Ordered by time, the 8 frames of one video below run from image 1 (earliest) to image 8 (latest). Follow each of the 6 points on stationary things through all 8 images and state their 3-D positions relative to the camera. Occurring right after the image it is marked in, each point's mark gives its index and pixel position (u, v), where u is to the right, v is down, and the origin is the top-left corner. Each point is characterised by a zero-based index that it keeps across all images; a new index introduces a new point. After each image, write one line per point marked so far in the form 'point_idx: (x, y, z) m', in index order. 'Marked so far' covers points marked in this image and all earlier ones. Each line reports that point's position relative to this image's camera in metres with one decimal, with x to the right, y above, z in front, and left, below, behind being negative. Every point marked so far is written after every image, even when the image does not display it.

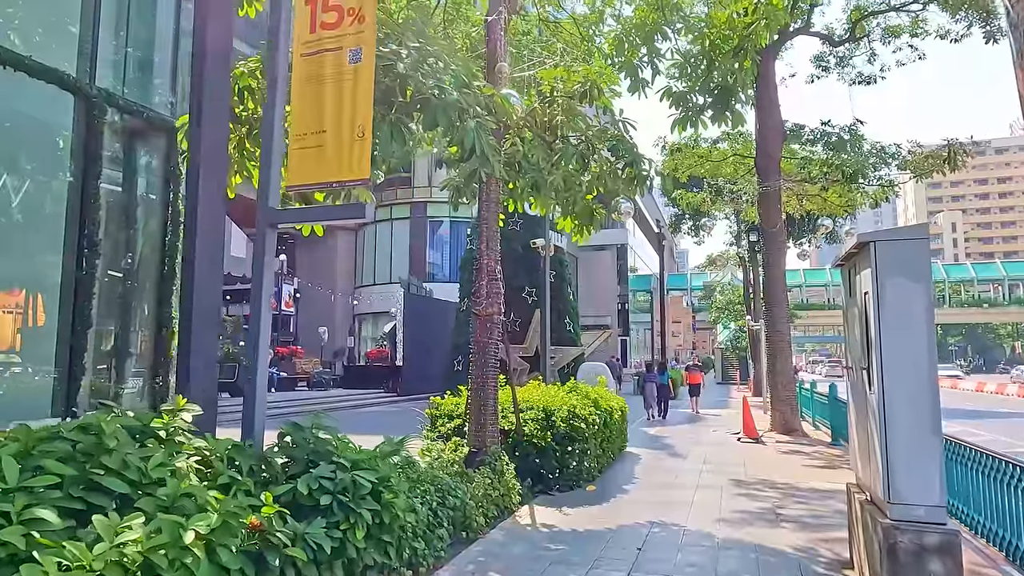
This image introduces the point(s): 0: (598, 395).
0: (+1.1, -1.4, +8.8) m
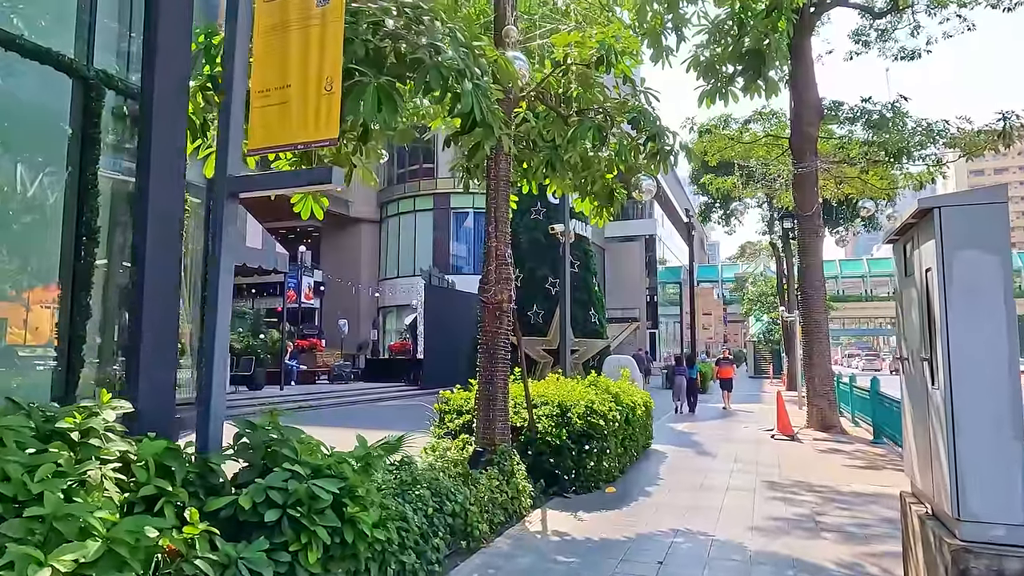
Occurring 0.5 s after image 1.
0: (+1.3, -1.3, +8.2) m
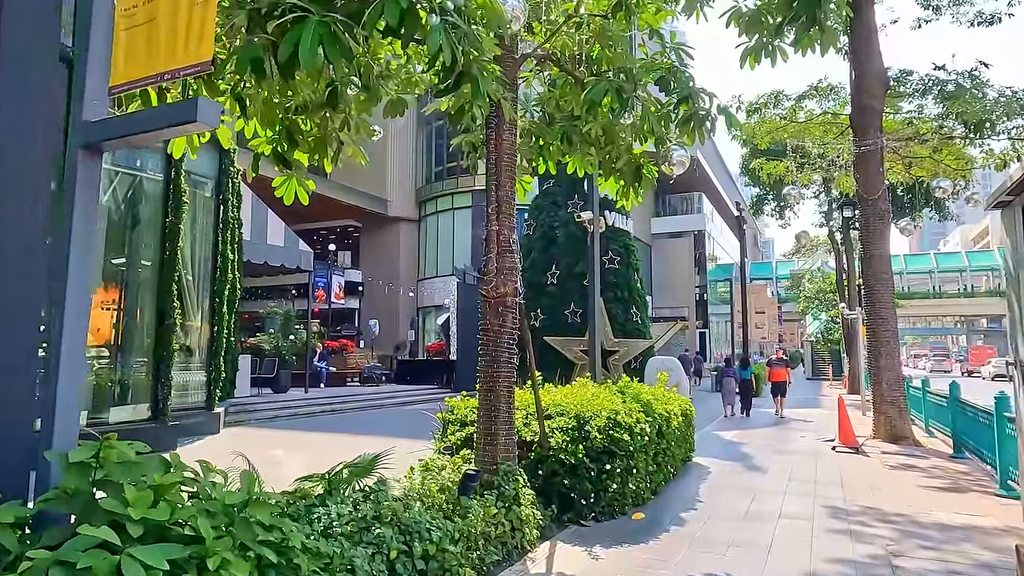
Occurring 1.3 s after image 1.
0: (+1.5, -1.2, +7.2) m
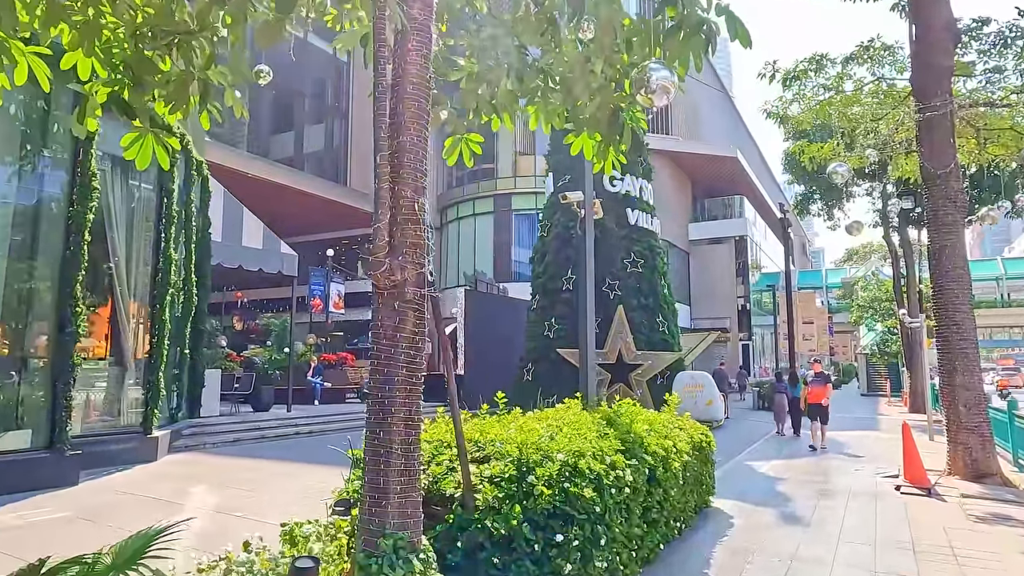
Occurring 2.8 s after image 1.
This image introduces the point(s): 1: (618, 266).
0: (+1.1, -1.1, +5.4) m
1: (+2.5, +0.5, +15.8) m
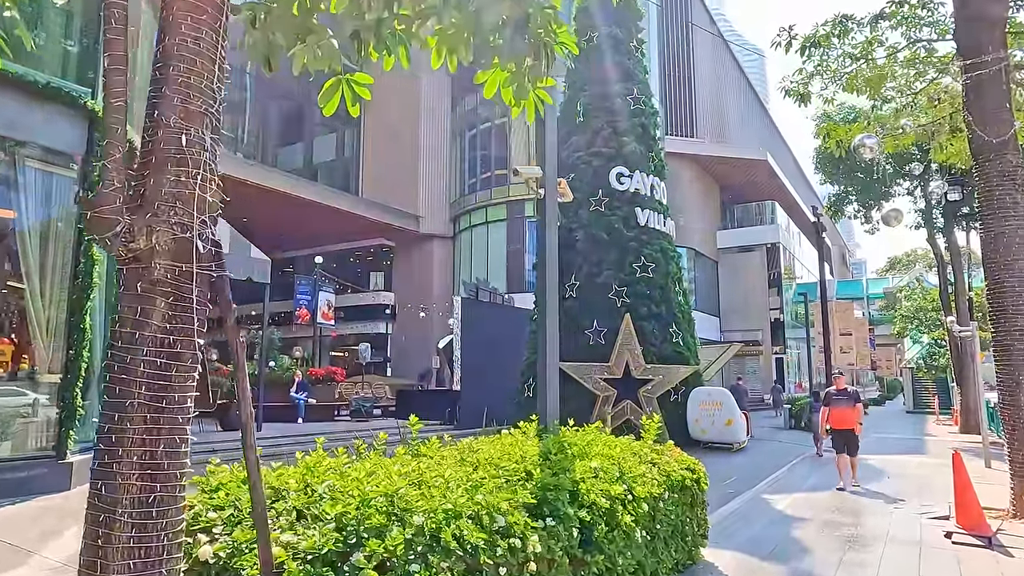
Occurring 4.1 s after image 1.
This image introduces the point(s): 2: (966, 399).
0: (+0.5, -1.1, +4.0) m
1: (+2.5, +0.4, +14.4) m
2: (+12.5, -3.1, +18.3) m
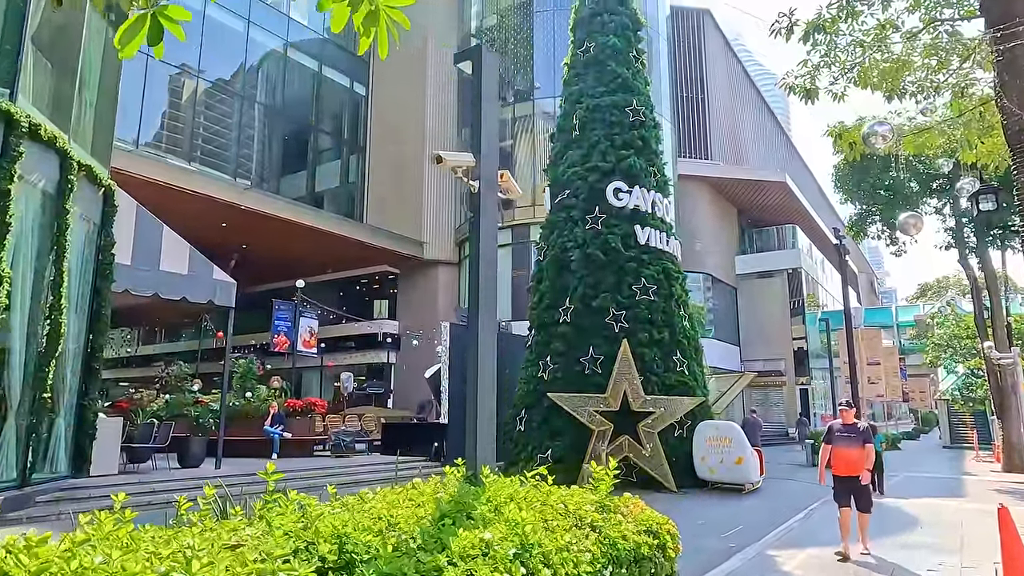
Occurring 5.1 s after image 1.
0: (0.0, -1.1, +2.9) m
1: (+2.3, -0.1, +13.3) m
2: (+12.4, -3.7, +16.6) m
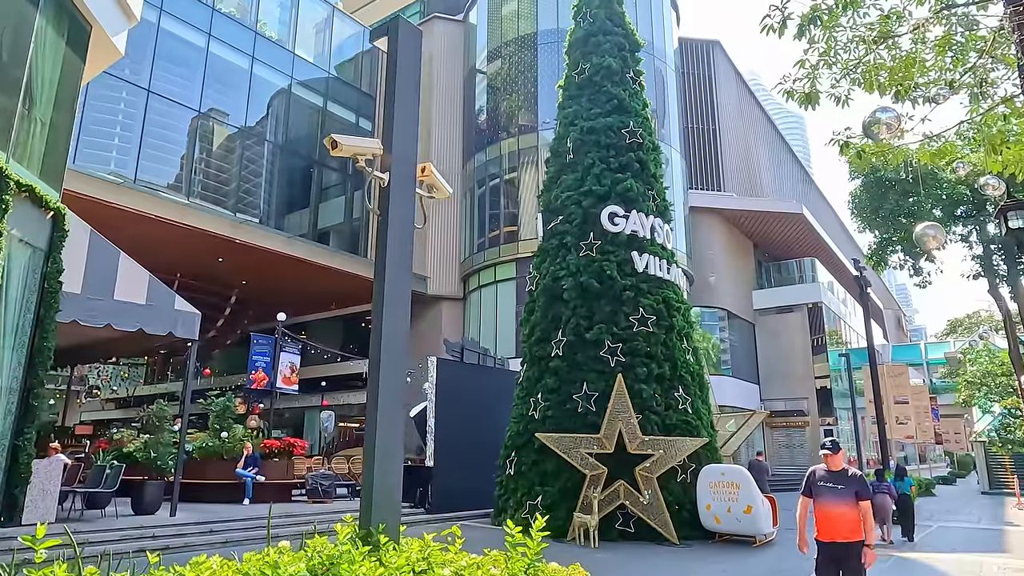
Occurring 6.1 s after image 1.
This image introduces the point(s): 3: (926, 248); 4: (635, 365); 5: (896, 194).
0: (-0.6, -1.0, +1.9) m
1: (+2.0, -0.7, +12.3) m
2: (+12.3, -4.4, +15.1) m
3: (+5.1, +0.5, +8.2) m
4: (+2.2, -1.4, +12.0) m
5: (+10.1, +2.5, +17.4) m
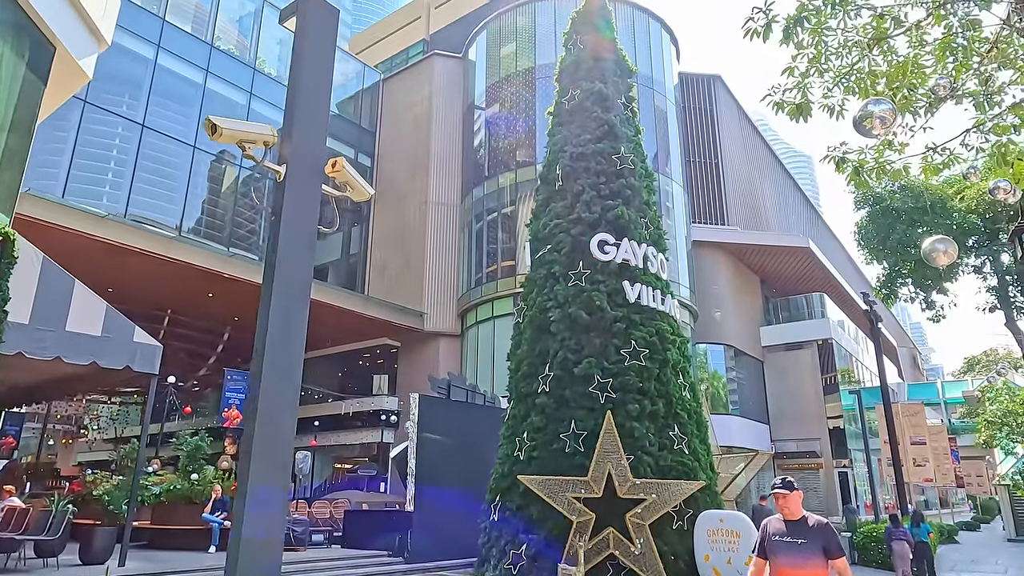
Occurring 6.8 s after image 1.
0: (-1.0, -1.0, +1.2) m
1: (+1.7, -1.2, +11.6) m
2: (+12.1, -5.1, +13.9) m
3: (+4.8, +0.2, +7.5) m
4: (+1.9, -1.9, +11.2) m
5: (+9.9, +1.6, +16.7) m
